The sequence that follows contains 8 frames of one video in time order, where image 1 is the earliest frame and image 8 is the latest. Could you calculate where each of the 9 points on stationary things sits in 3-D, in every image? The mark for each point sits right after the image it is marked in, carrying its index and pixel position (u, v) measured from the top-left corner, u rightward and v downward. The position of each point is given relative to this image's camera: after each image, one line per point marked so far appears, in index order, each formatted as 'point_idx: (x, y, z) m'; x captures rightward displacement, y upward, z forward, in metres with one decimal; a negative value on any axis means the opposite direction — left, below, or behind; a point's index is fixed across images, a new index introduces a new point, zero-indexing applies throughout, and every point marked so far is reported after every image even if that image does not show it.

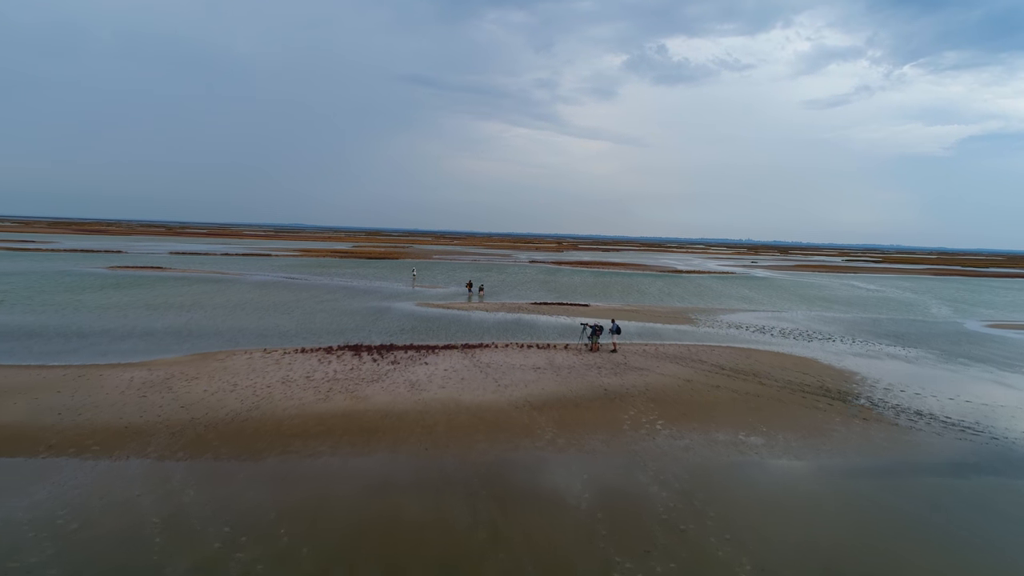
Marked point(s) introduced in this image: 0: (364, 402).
0: (-2.3, -1.8, +14.8) m
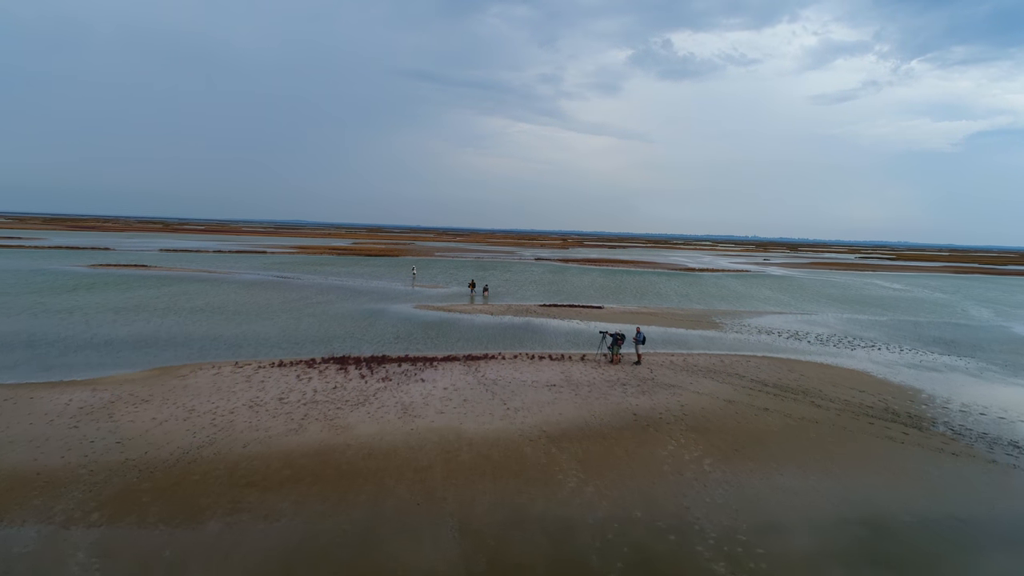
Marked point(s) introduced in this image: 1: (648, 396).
0: (-2.2, -1.9, +12.1) m
1: (+2.3, -1.8, +15.5) m
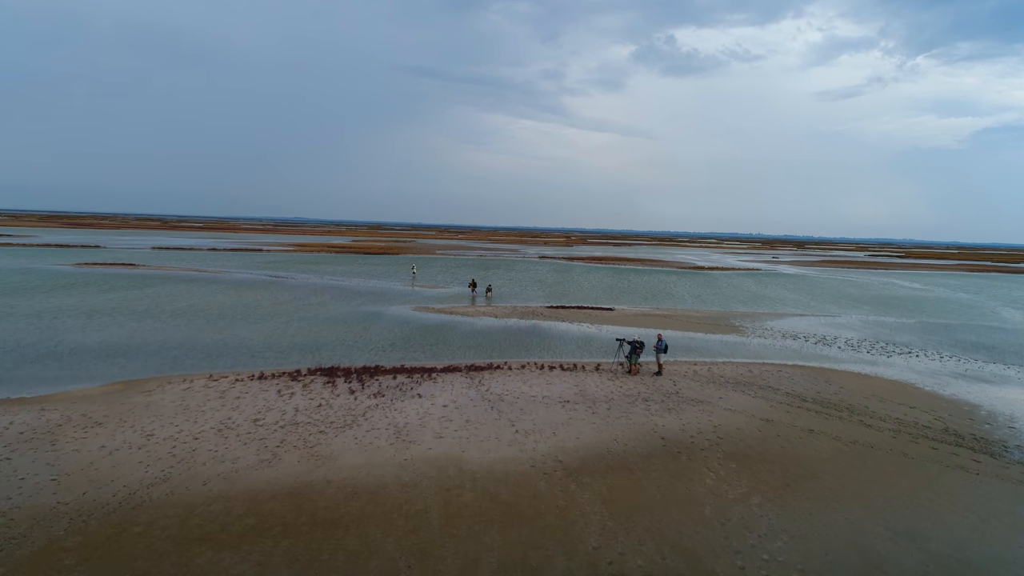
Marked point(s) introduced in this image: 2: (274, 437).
0: (-2.1, -2.0, +10.3) m
1: (+2.4, -1.9, +13.7) m
2: (-2.9, -1.8, +11.4) m
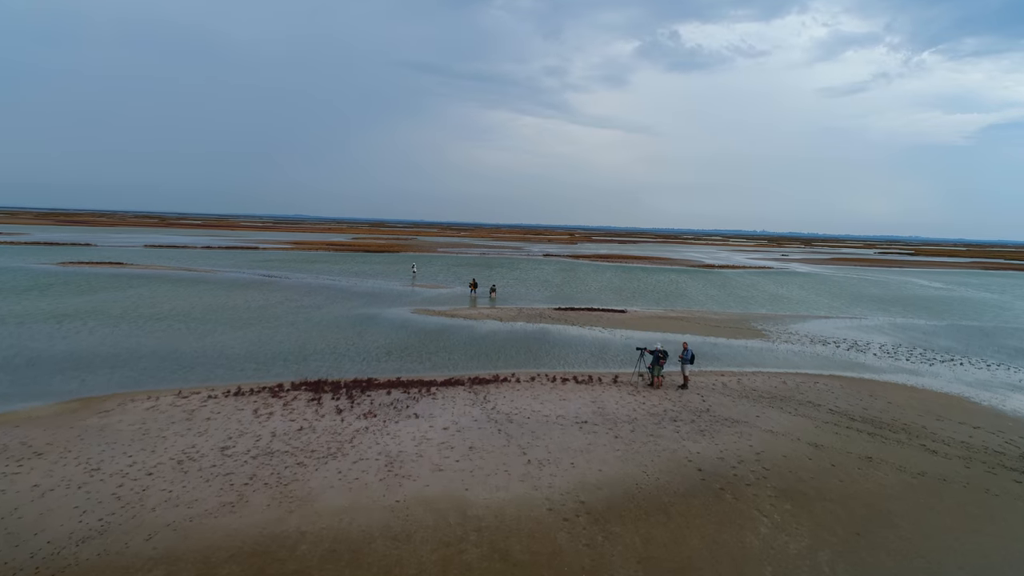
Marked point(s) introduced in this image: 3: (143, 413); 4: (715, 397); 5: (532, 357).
0: (-1.9, -2.1, +8.5) m
1: (+2.5, -2.0, +11.9) m
2: (-2.8, -1.9, +9.7) m
3: (-4.9, -1.6, +12.2) m
4: (+3.3, -1.7, +14.8) m
5: (+0.4, -1.3, +17.8) m
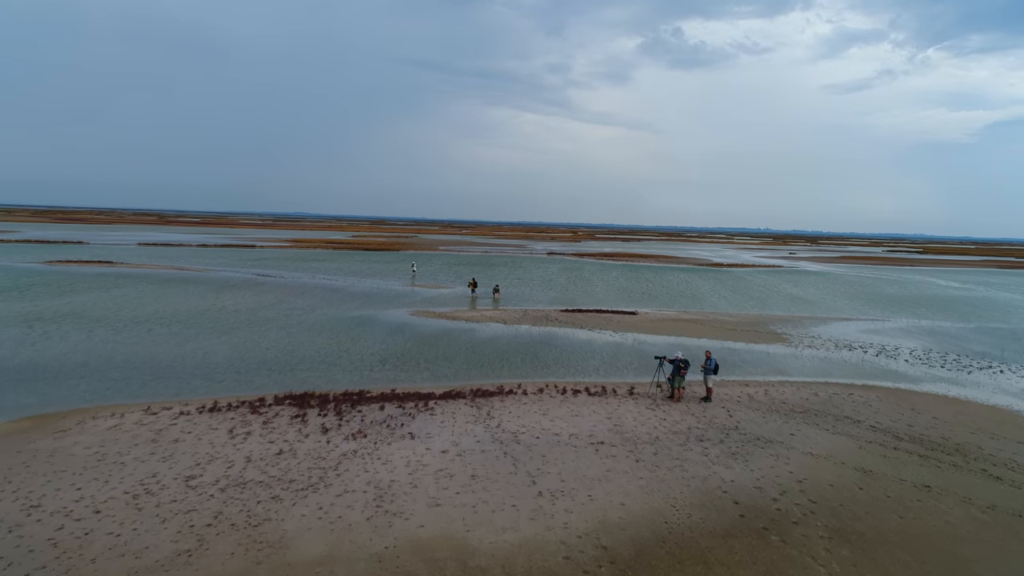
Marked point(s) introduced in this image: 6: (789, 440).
0: (-1.9, -2.1, +7.1) m
1: (+2.6, -2.0, +10.5) m
2: (-2.7, -2.0, +8.3) m
3: (-4.8, -1.7, +10.8) m
4: (+3.3, -1.8, +13.4) m
5: (+0.5, -1.4, +16.4) m
6: (+3.5, -1.9, +11.8) m
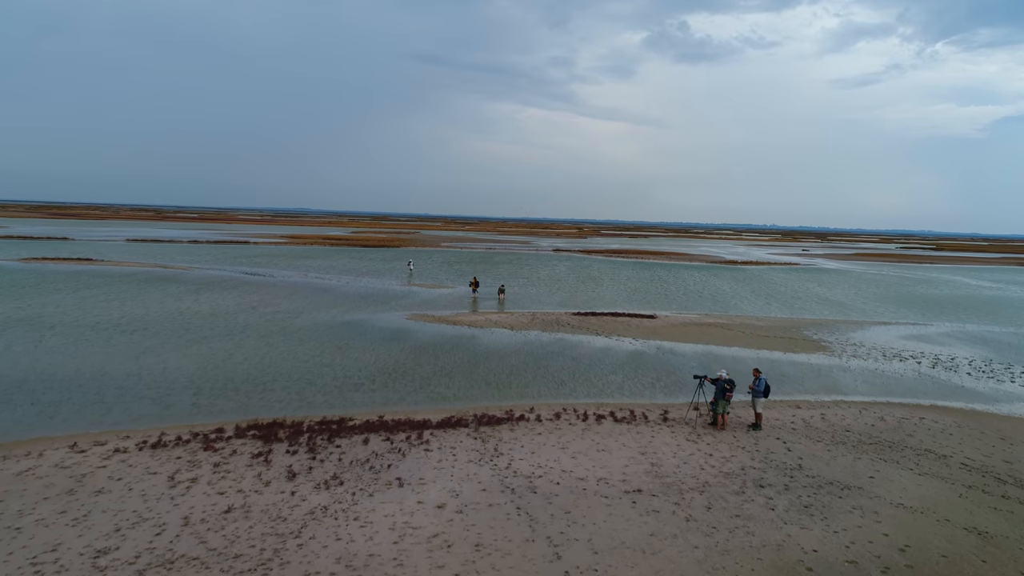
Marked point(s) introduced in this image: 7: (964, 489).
0: (-1.7, -2.2, +4.8) m
1: (+2.8, -2.1, +8.2) m
2: (-2.6, -2.1, +6.0) m
3: (-4.6, -1.8, +8.5) m
4: (+3.5, -1.9, +11.1) m
5: (+0.6, -1.4, +14.1) m
6: (+3.7, -2.0, +9.5) m
7: (+4.6, -2.1, +9.5) m
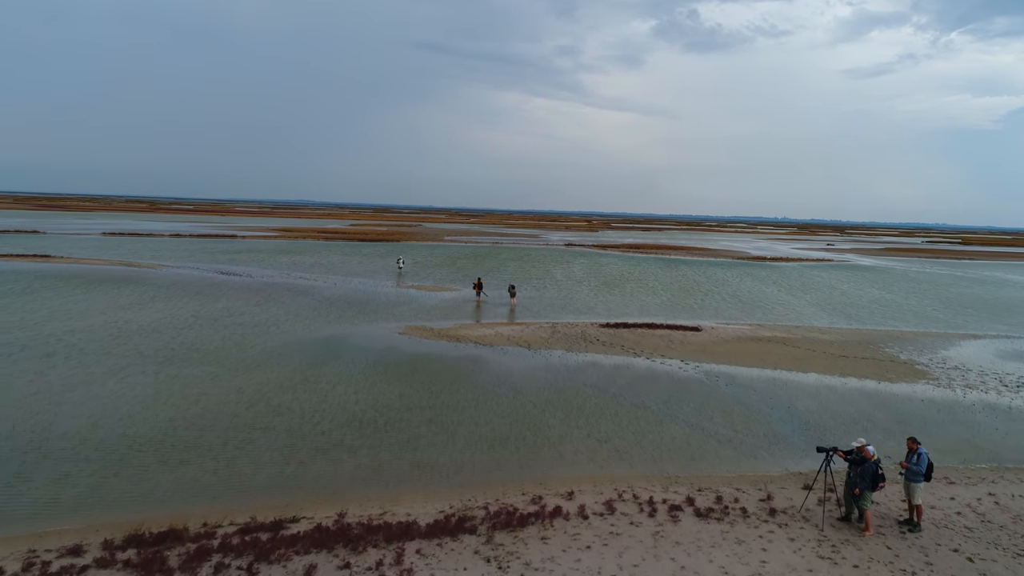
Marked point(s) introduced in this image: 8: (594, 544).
0: (-1.5, -2.5, +0.8) m
1: (+3.0, -2.4, +4.2) m
2: (-2.4, -2.3, +2.0) m
3: (-4.4, -2.0, +4.5) m
4: (+3.7, -2.1, +7.1) m
5: (+0.9, -1.6, +10.1) m
6: (+3.9, -2.3, +5.5) m
7: (+4.9, -2.3, +5.5) m
8: (+0.7, -2.0, +7.2) m
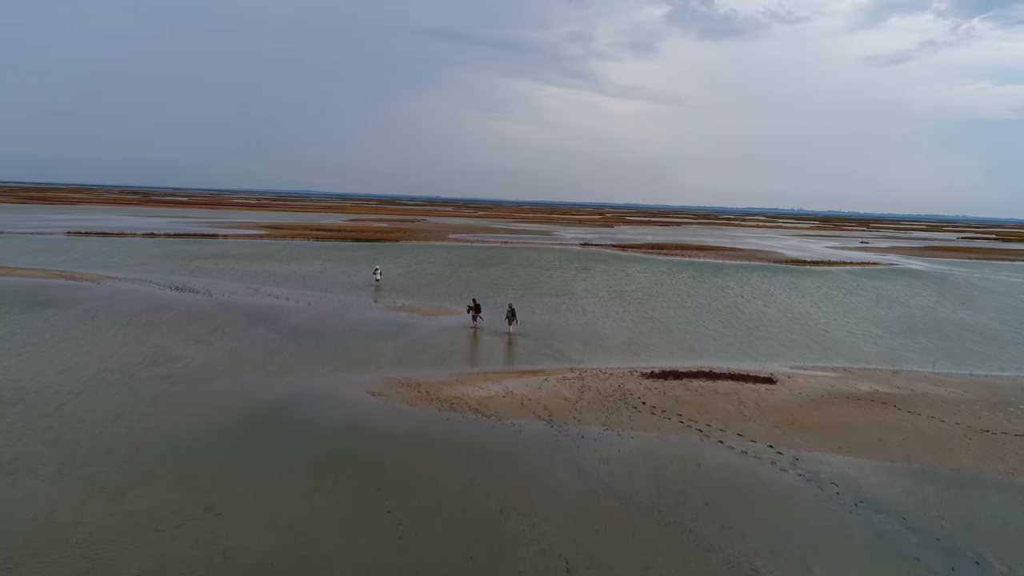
0: (-1.5, -3.3, -3.9) m
1: (+3.1, -3.1, -0.6) m
2: (-2.3, -3.1, -2.7) m
3: (-4.3, -2.8, -0.2) m
4: (+3.9, -2.9, +2.3) m
5: (+1.0, -2.4, +5.3) m
6: (+4.0, -3.0, +0.7) m
7: (+5.0, -3.1, +0.7) m
8: (+0.8, -2.7, +2.4) m
